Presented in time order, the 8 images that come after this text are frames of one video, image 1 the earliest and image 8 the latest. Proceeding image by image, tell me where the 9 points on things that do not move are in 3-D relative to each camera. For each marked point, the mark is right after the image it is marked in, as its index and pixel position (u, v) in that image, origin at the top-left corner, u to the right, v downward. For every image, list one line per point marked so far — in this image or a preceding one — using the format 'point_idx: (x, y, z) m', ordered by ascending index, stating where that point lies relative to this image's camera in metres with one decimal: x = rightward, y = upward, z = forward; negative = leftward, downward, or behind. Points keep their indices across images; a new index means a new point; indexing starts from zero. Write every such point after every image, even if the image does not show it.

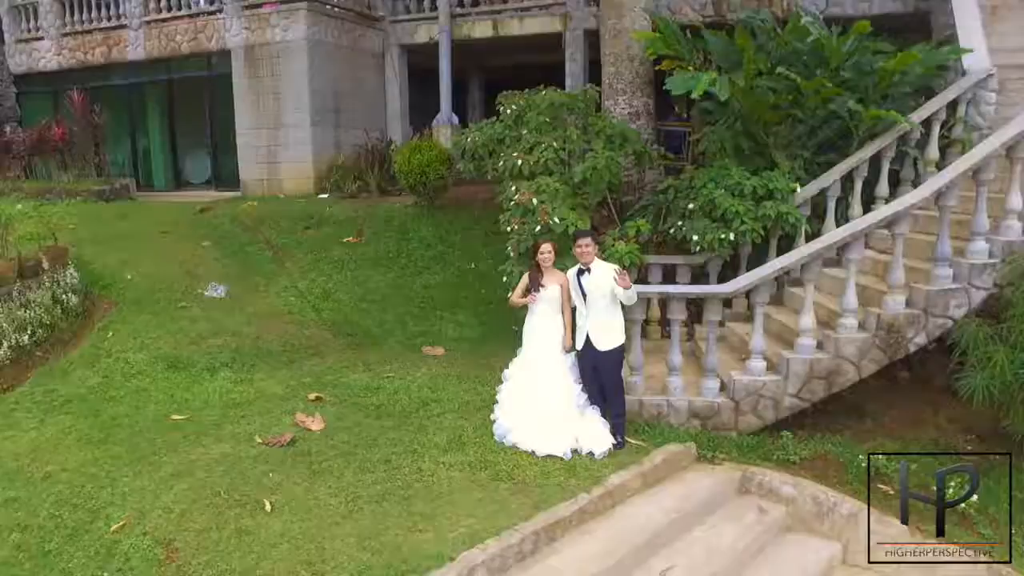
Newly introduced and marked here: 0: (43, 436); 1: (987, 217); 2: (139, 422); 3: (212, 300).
0: (-2.8, -0.8, +5.0) m
1: (+2.7, +0.4, +4.8) m
2: (-2.3, -0.8, +5.1) m
3: (-2.6, -0.1, +7.2) m
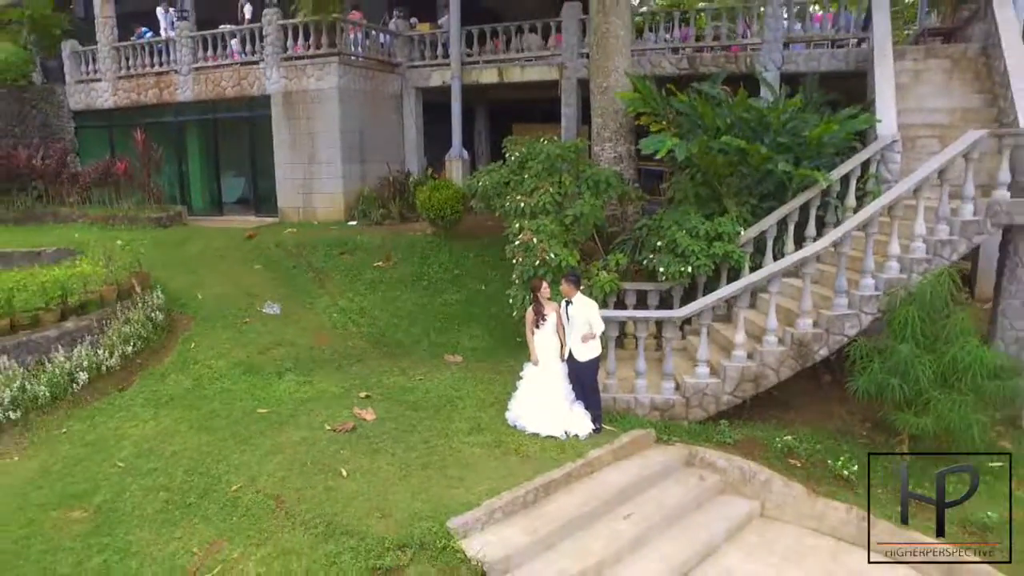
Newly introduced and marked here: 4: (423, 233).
0: (-2.7, -1.0, +6.6) m
1: (+2.7, +0.2, +6.3) m
2: (-2.2, -1.0, +6.7) m
3: (-2.5, -0.3, +8.8) m
4: (-1.1, +0.7, +10.9) m
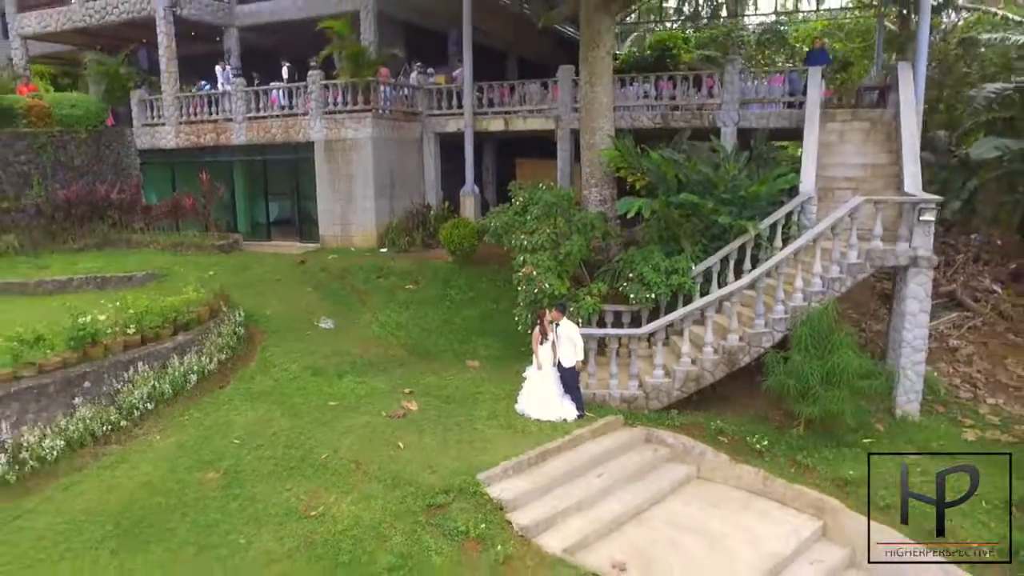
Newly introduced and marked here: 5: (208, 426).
0: (-2.7, -1.3, +8.9) m
1: (+2.8, 0.0, +8.6) m
2: (-2.2, -1.2, +9.0) m
3: (-2.4, -0.5, +11.1) m
4: (-1.1, +0.4, +13.2) m
5: (-3.1, -1.3, +8.6) m
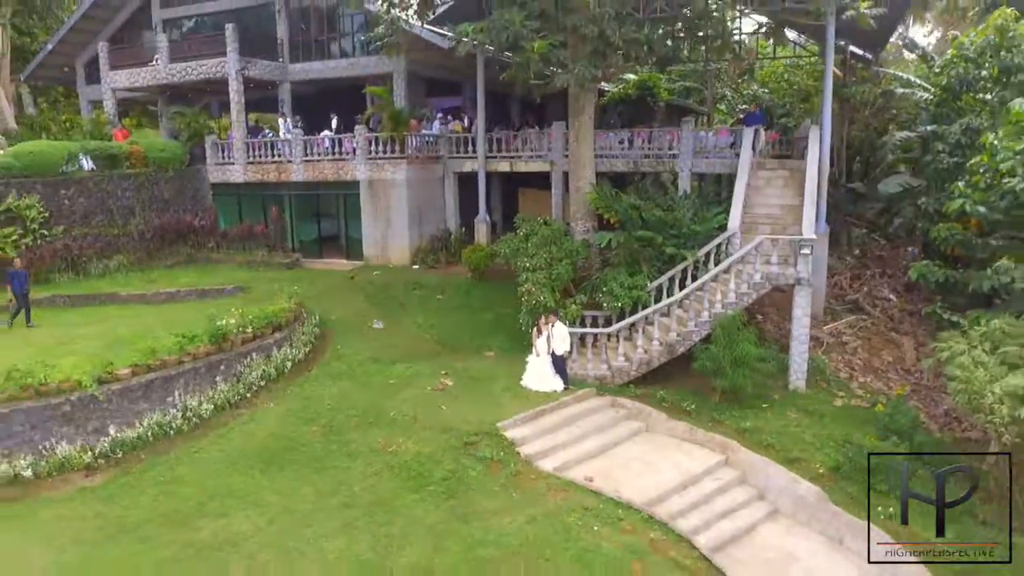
0: (-2.6, -1.5, +12.6) m
1: (+2.9, -0.2, +12.3) m
2: (-2.1, -1.4, +12.7) m
3: (-2.4, -0.7, +14.8) m
4: (-1.0, +0.3, +16.9) m
5: (-3.0, -1.5, +12.2) m
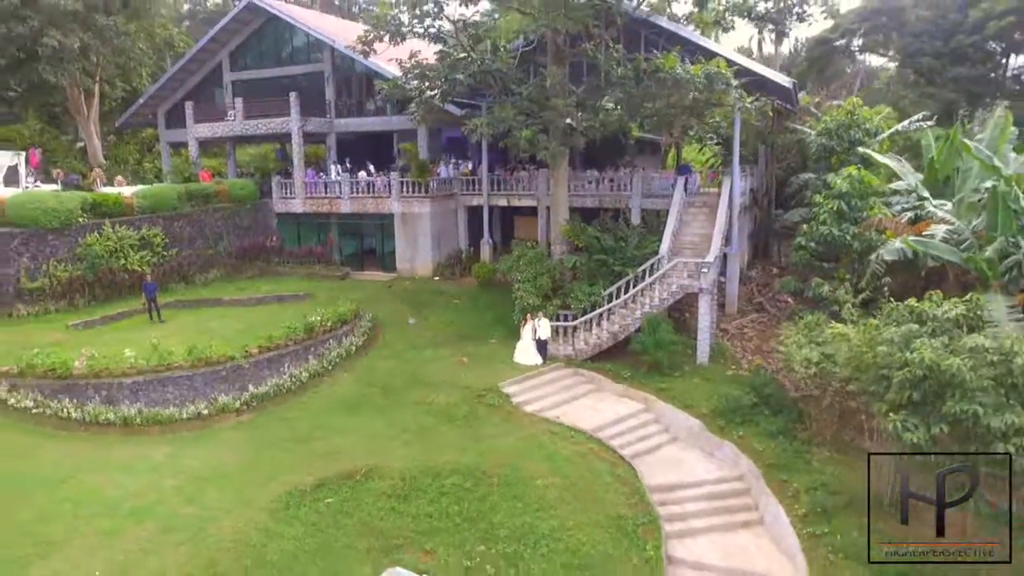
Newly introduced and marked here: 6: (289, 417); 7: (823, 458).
0: (-2.7, -1.6, +18.3) m
1: (+2.8, -0.3, +18.1) m
2: (-2.2, -1.6, +18.4) m
3: (-2.4, -0.9, +20.5) m
4: (-1.1, +0.1, +22.6) m
5: (-3.1, -1.7, +18.0) m
6: (-4.1, -2.3, +15.6) m
7: (+5.2, -2.8, +14.2) m
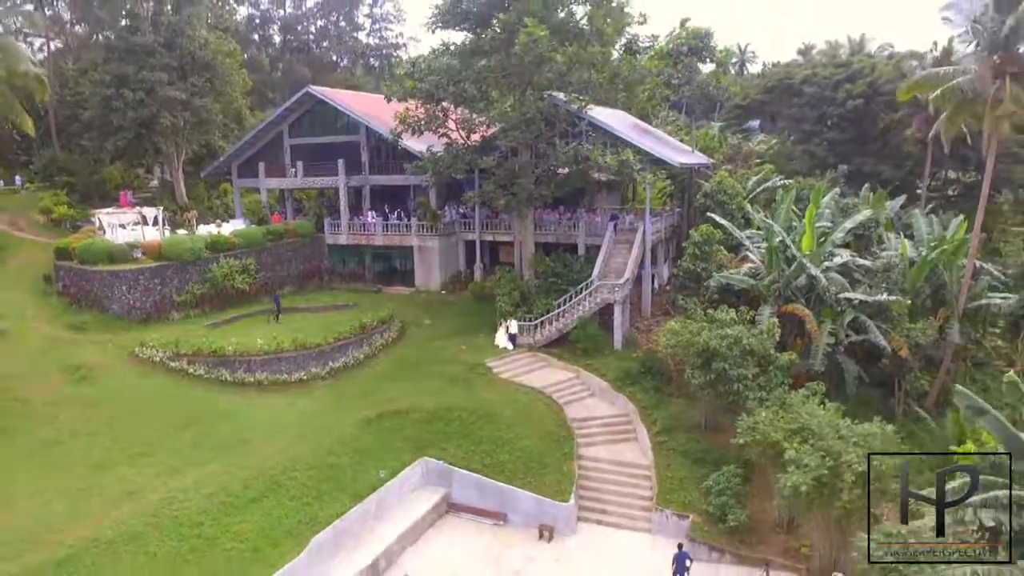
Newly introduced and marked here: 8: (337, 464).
0: (-3.3, -2.0, +28.0) m
1: (+2.2, -0.7, +27.7) m
2: (-2.8, -2.0, +28.1) m
3: (-3.0, -1.3, +30.2) m
4: (-1.7, -0.3, +32.3) m
5: (-3.7, -2.1, +27.6) m
6: (-4.7, -2.7, +25.3) m
7: (+4.7, -3.2, +23.9) m
8: (-4.2, -4.1, +19.8) m
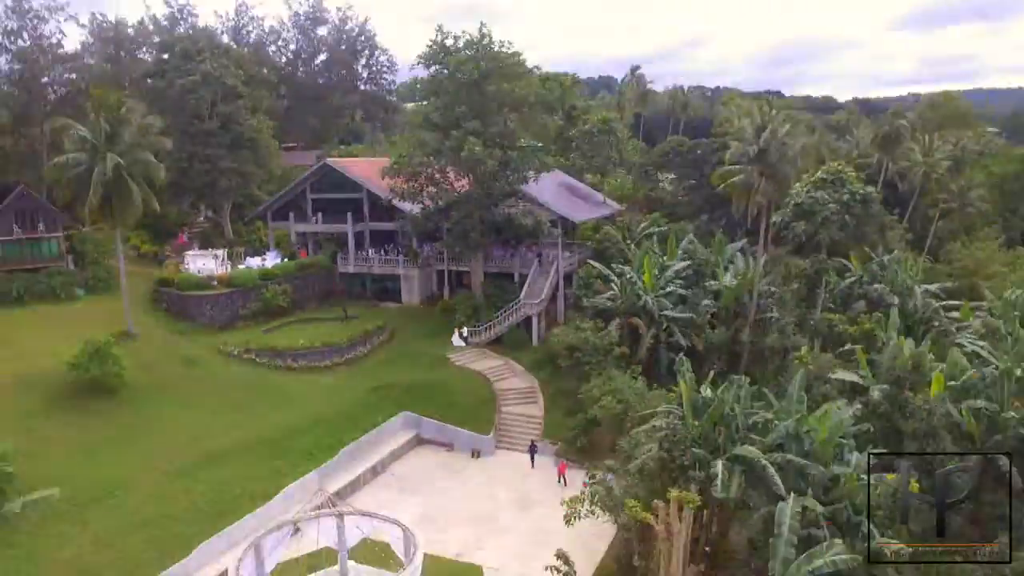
0: (-5.5, -2.9, +41.8) m
1: (-0.1, -1.6, +41.6) m
2: (-5.1, -2.8, +41.9) m
3: (-5.4, -2.1, +44.0) m
4: (-4.0, -1.2, +46.1) m
5: (-6.0, -3.0, +41.5) m
6: (-7.0, -3.6, +39.1) m
7: (+2.4, -4.1, +37.7) m
8: (-6.4, -5.0, +33.6) m
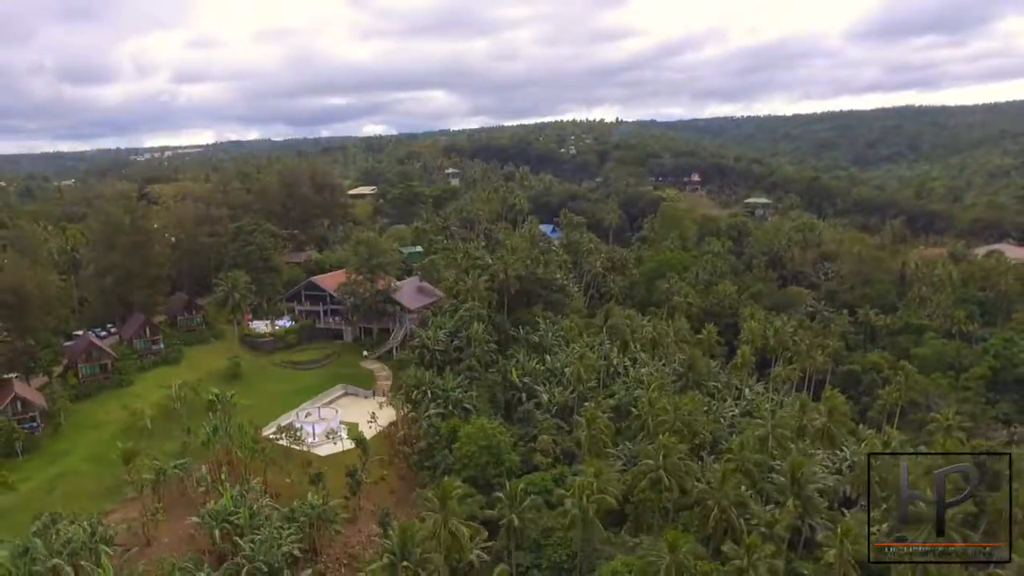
0: (-21.4, -9.0, +105.4) m
1: (-15.9, -7.6, +105.4) m
2: (-20.9, -8.9, +105.6) m
3: (-21.2, -8.2, +107.7) m
4: (-19.9, -7.2, +109.8) m
5: (-21.8, -9.0, +105.1) m
6: (-22.7, -9.7, +102.7) m
7: (-13.3, -10.1, +101.6) m
8: (-22.0, -11.0, +97.2) m
